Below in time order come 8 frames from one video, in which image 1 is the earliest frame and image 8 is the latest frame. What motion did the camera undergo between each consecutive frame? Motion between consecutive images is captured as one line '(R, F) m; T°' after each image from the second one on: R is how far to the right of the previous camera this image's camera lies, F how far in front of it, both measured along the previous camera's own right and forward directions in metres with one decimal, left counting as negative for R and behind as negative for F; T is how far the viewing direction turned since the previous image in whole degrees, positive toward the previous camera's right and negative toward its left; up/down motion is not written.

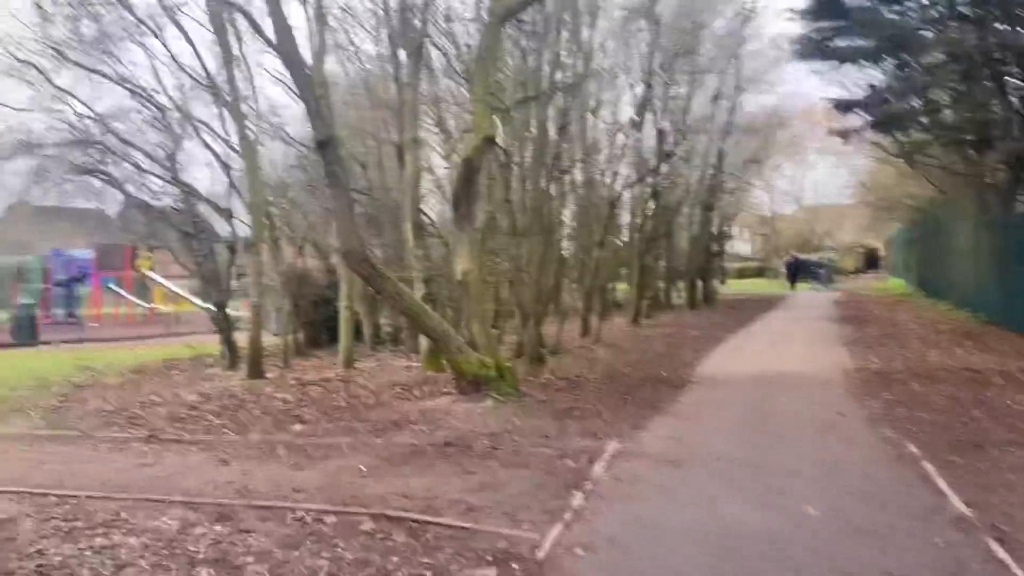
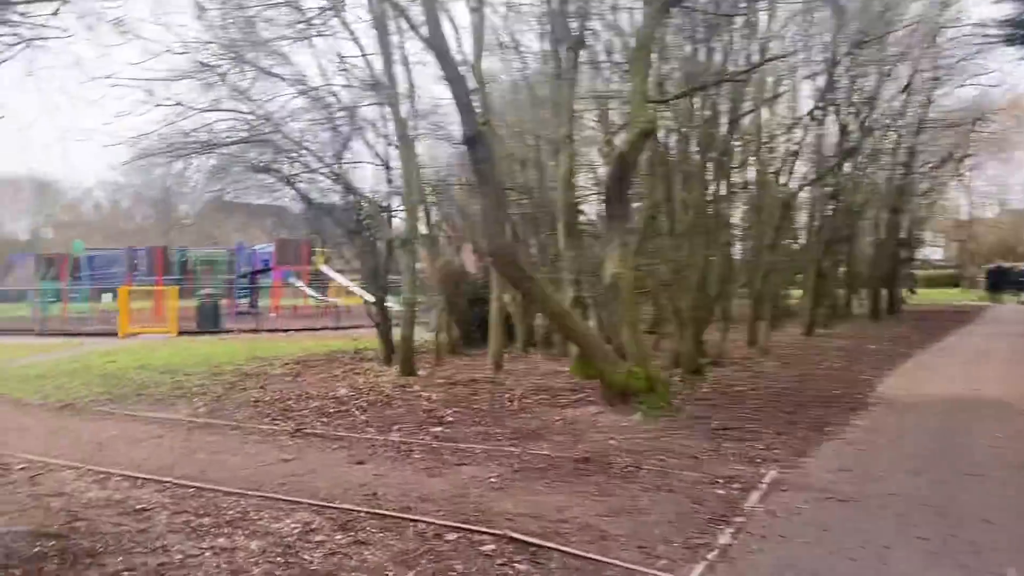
(+0.1, +0.4) m; -11°
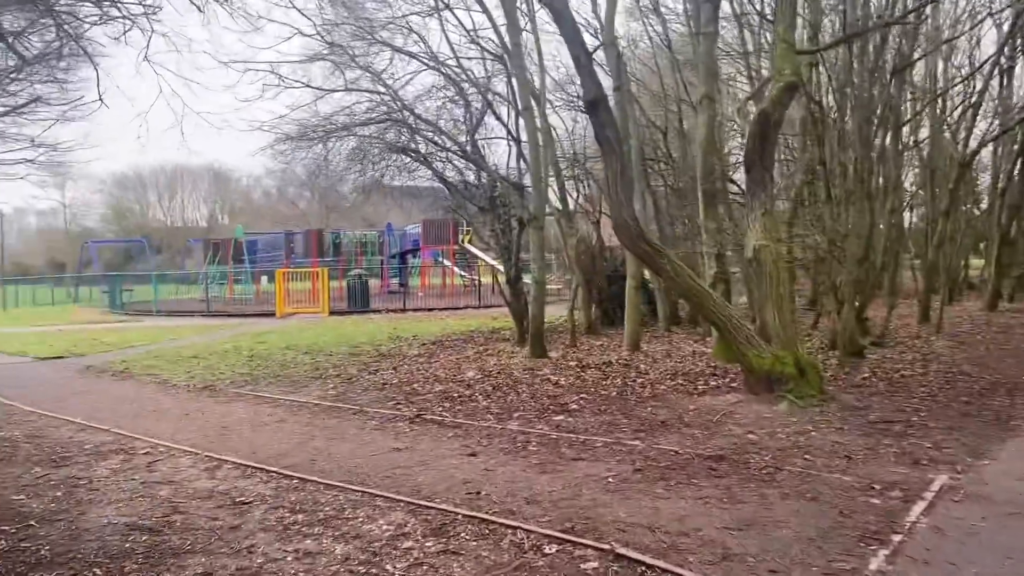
(+0.2, +0.6) m; -10°
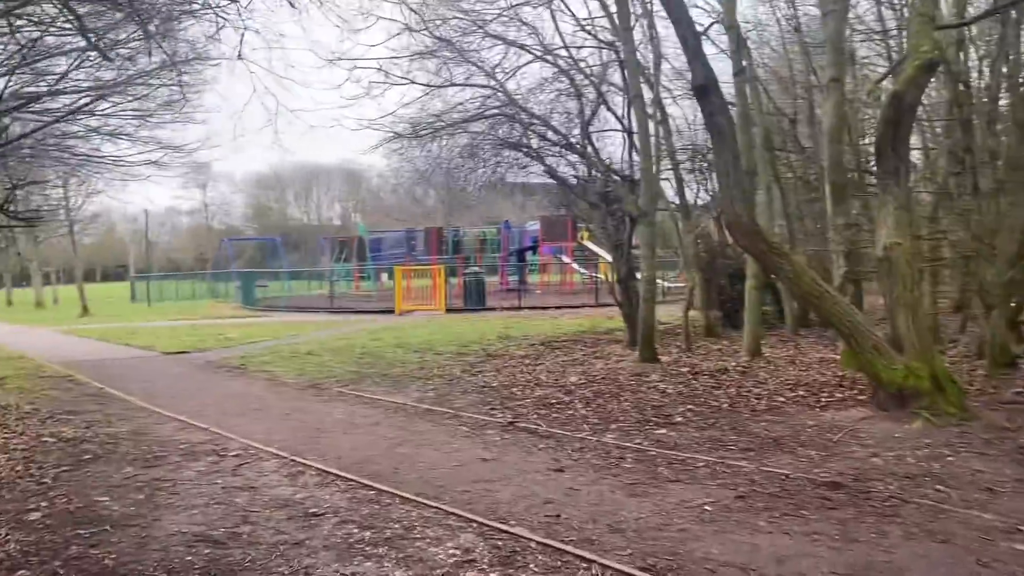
(+0.2, +0.4) m; -8°
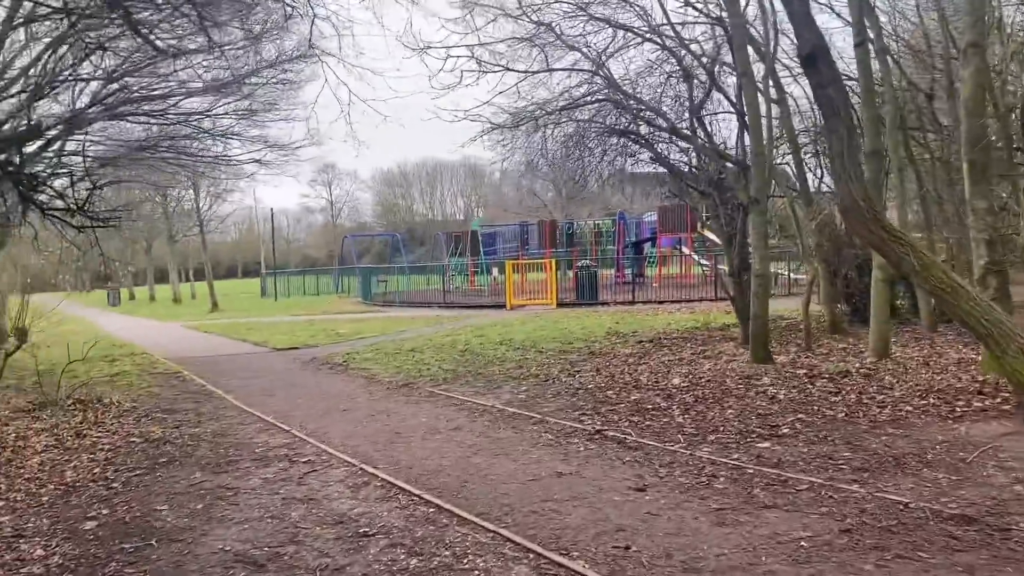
(+0.3, +0.5) m; -8°
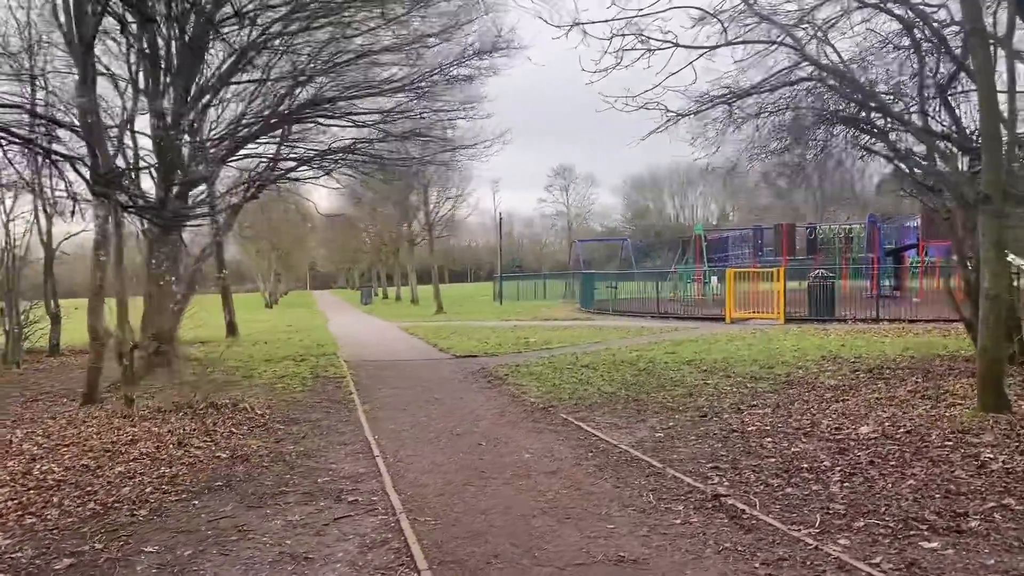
(+1.0, +1.4) m; -17°
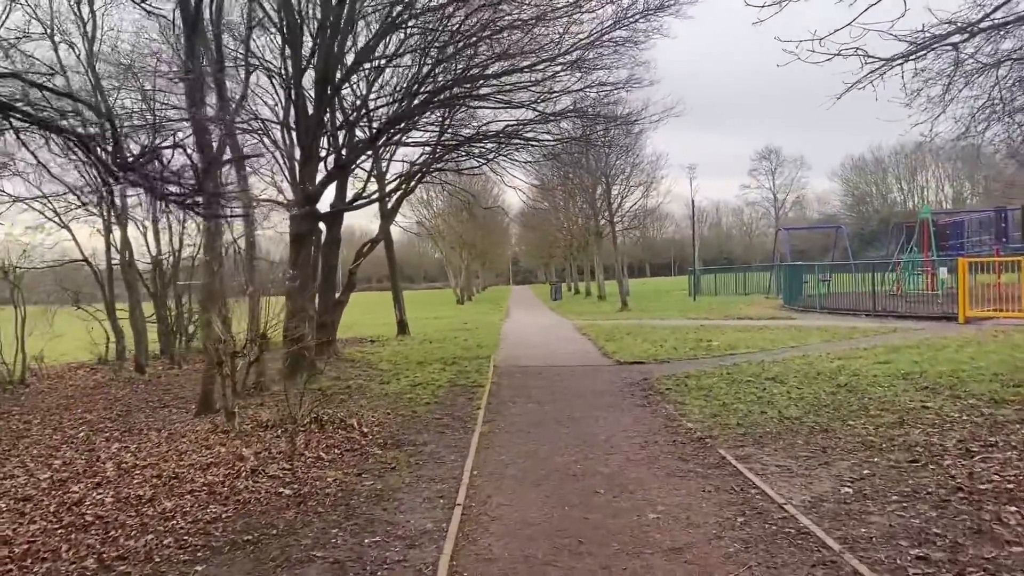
(+0.5, +1.6) m; -14°
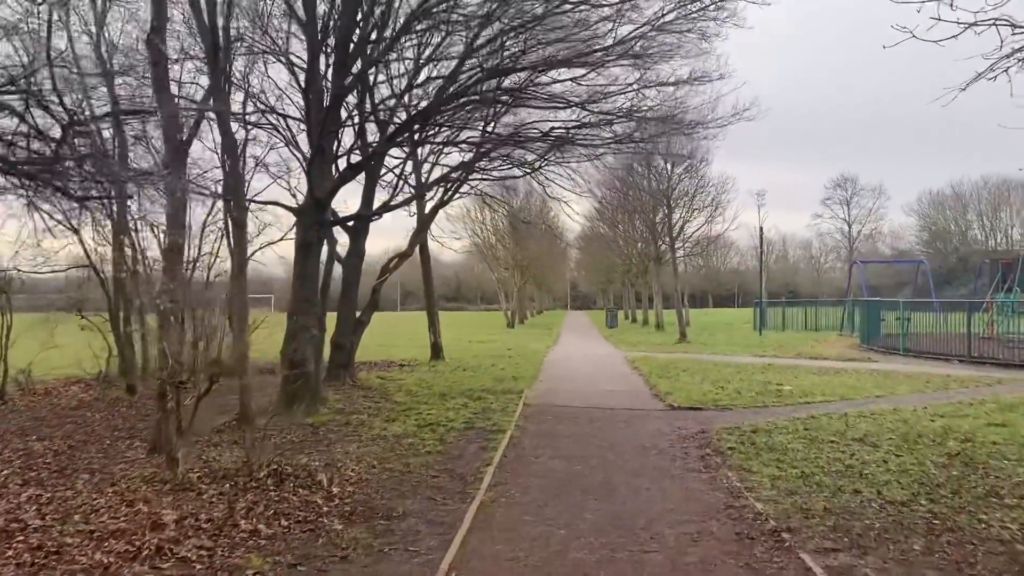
(+0.3, +1.7) m; -4°
